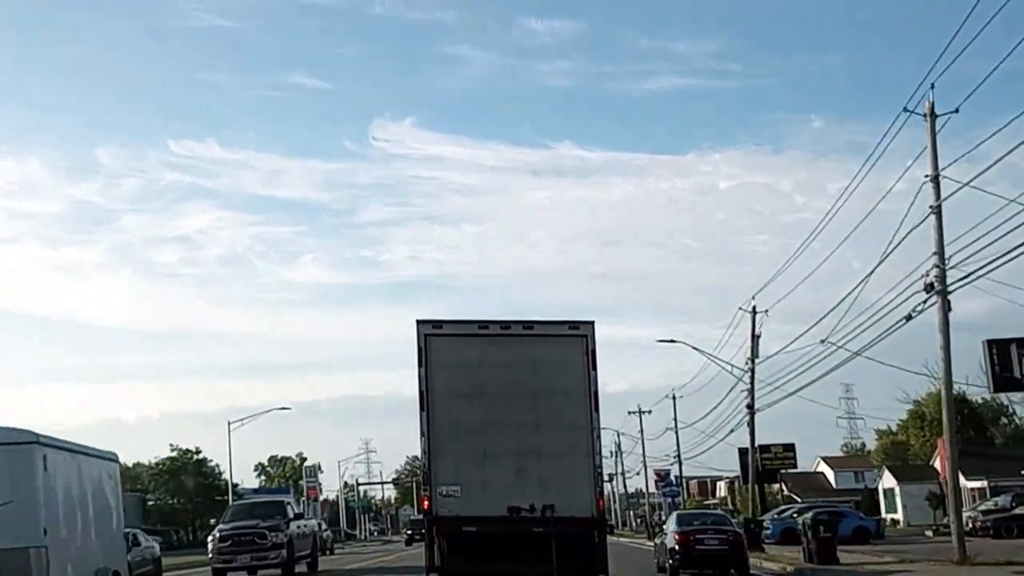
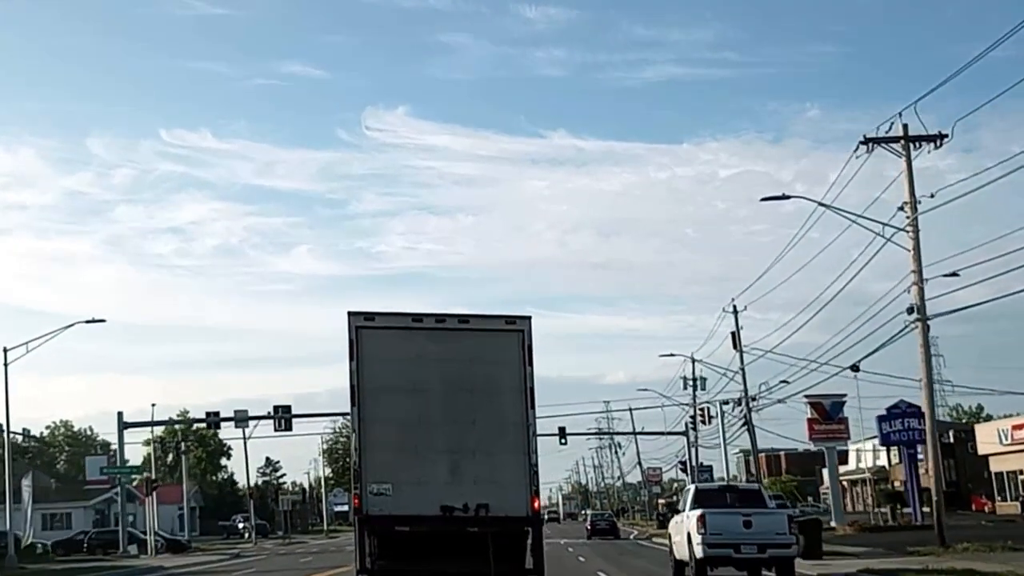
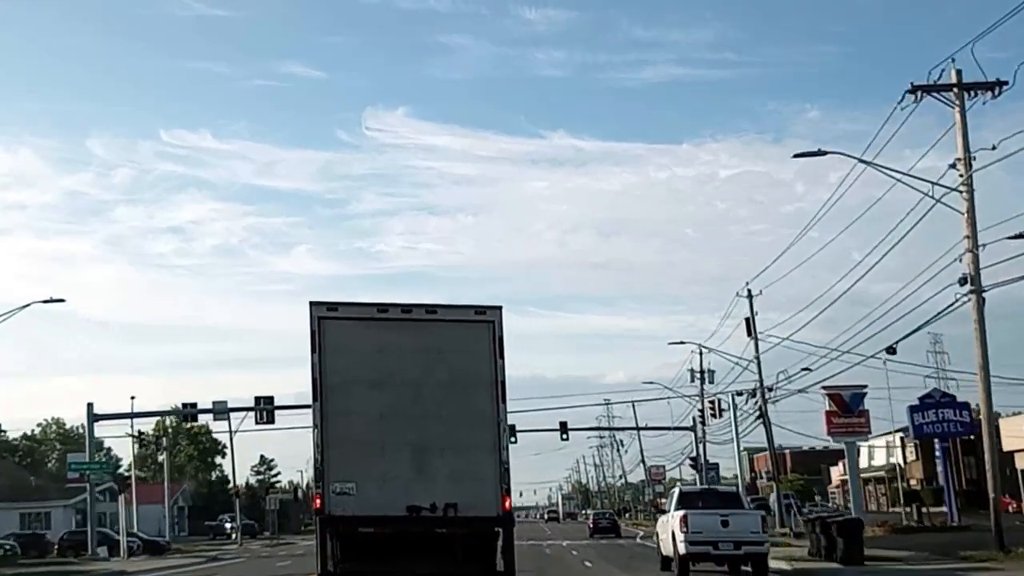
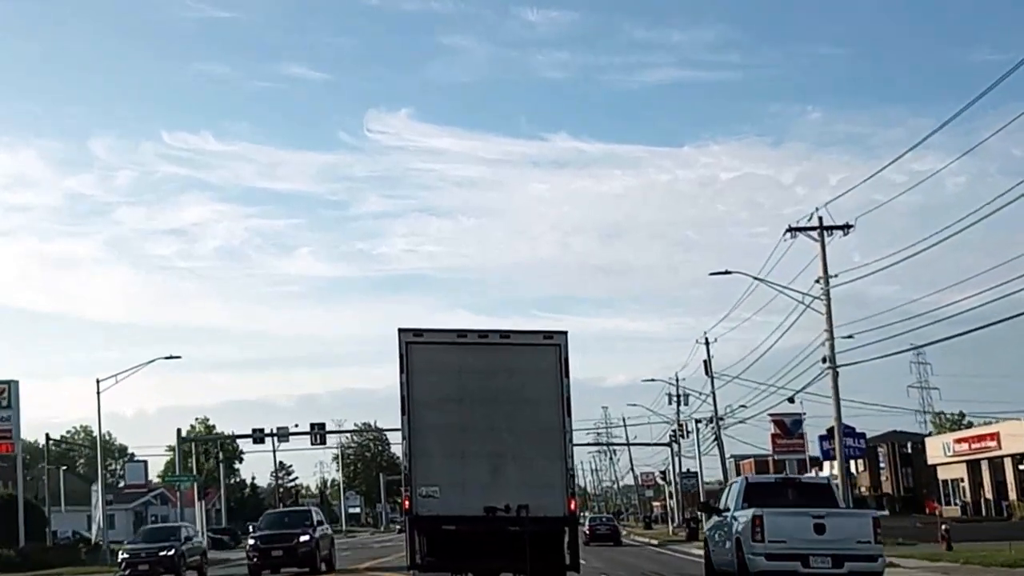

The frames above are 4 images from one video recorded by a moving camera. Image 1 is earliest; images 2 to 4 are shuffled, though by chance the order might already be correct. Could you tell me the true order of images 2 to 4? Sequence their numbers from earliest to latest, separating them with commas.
4, 2, 3
